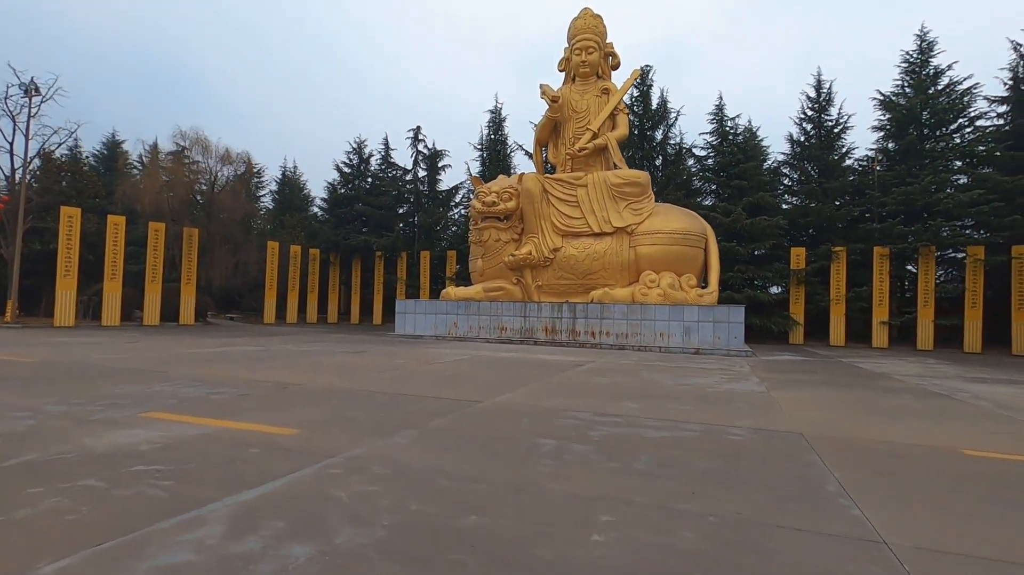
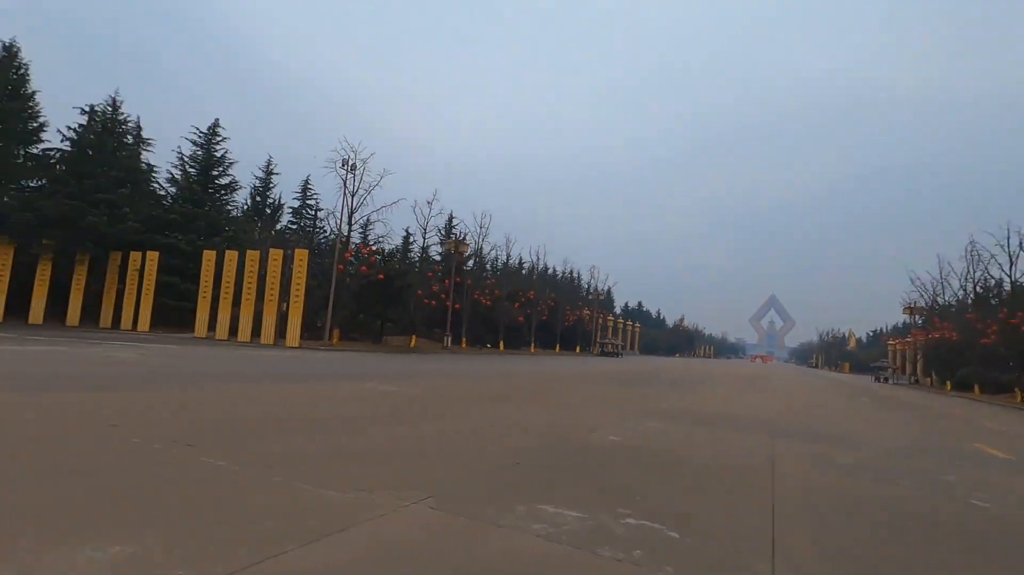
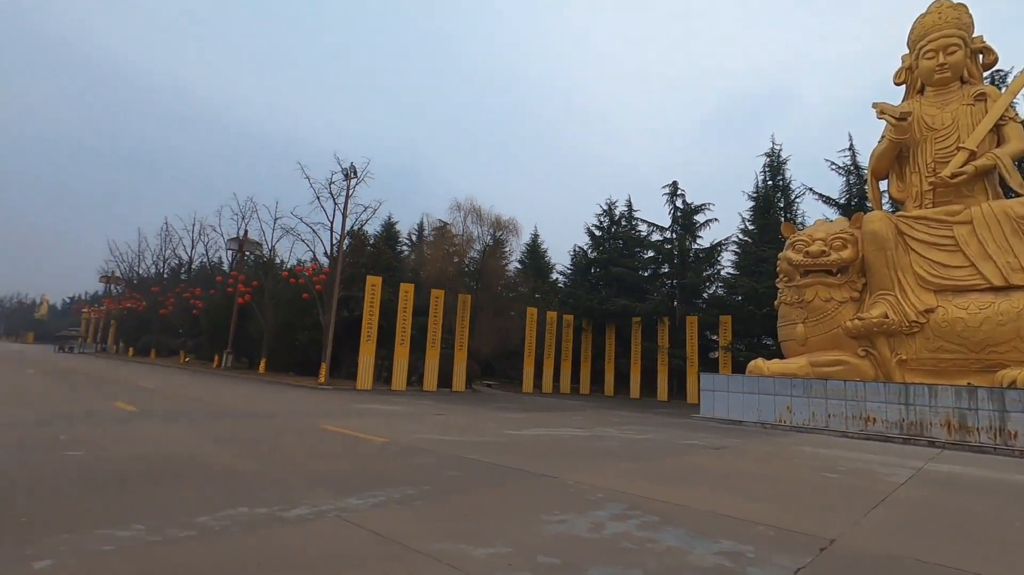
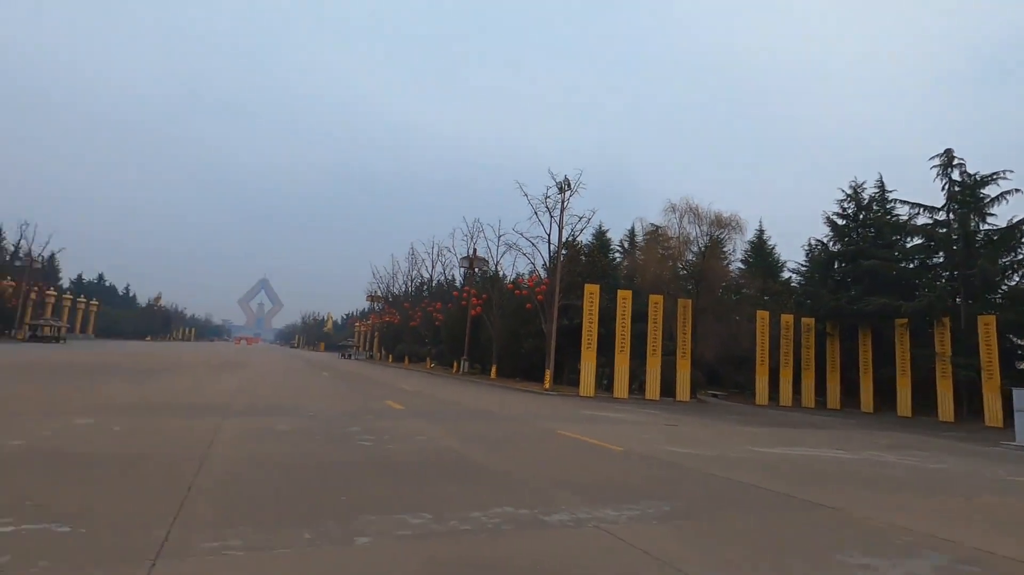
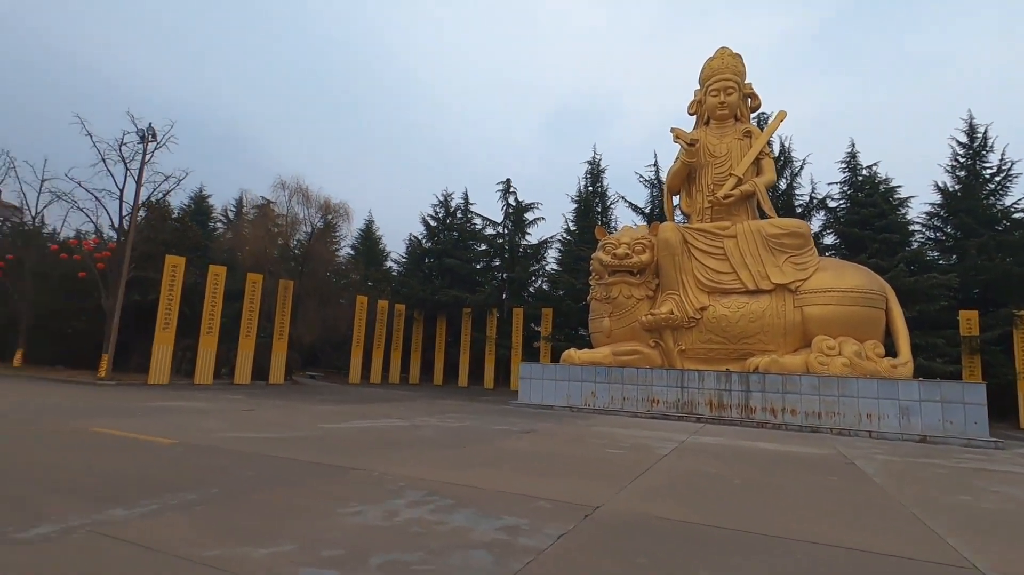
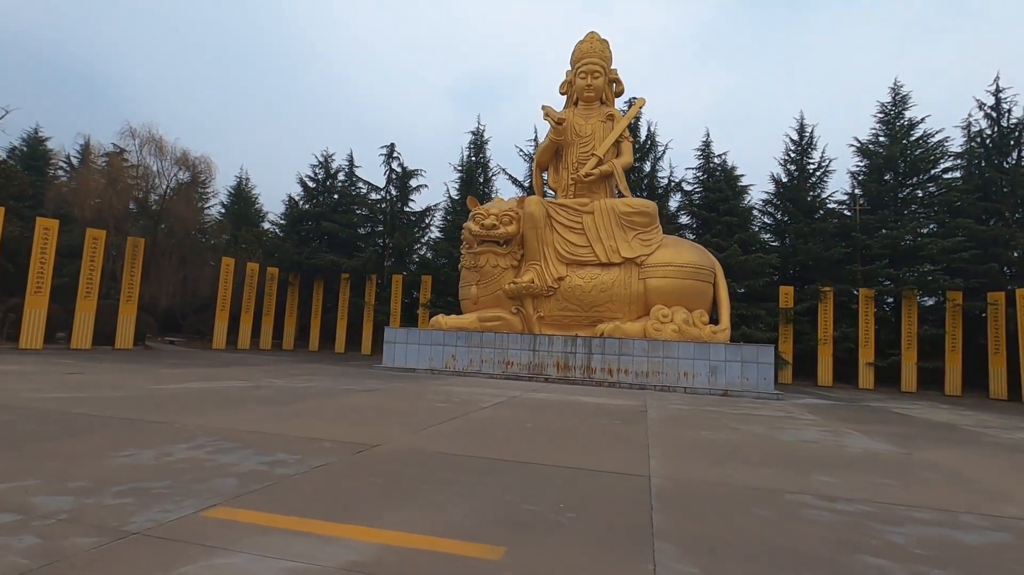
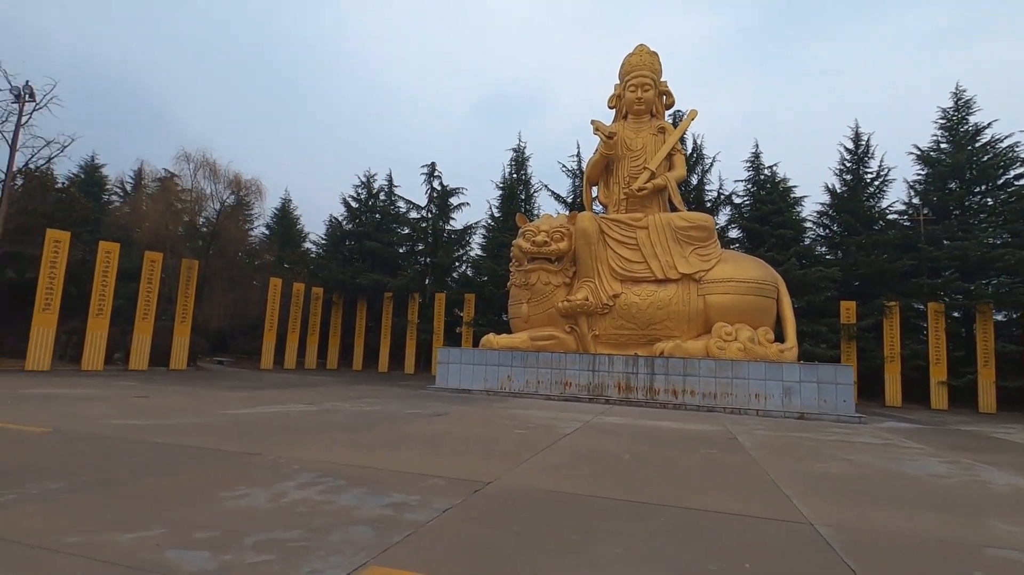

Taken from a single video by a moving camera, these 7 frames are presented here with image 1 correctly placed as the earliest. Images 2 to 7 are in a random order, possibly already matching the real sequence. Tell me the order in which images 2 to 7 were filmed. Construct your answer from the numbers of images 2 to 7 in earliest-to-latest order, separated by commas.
6, 7, 5, 3, 4, 2
